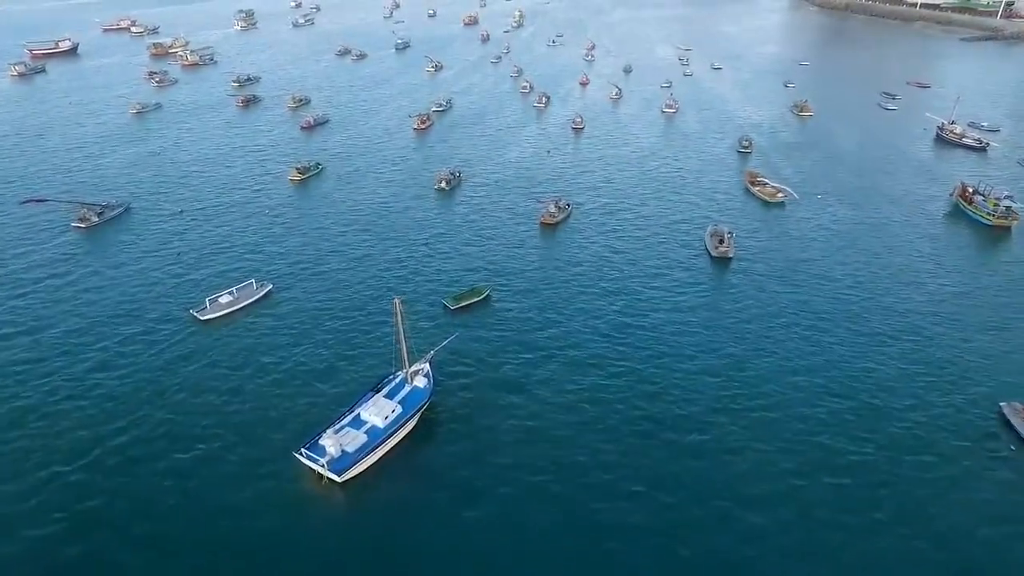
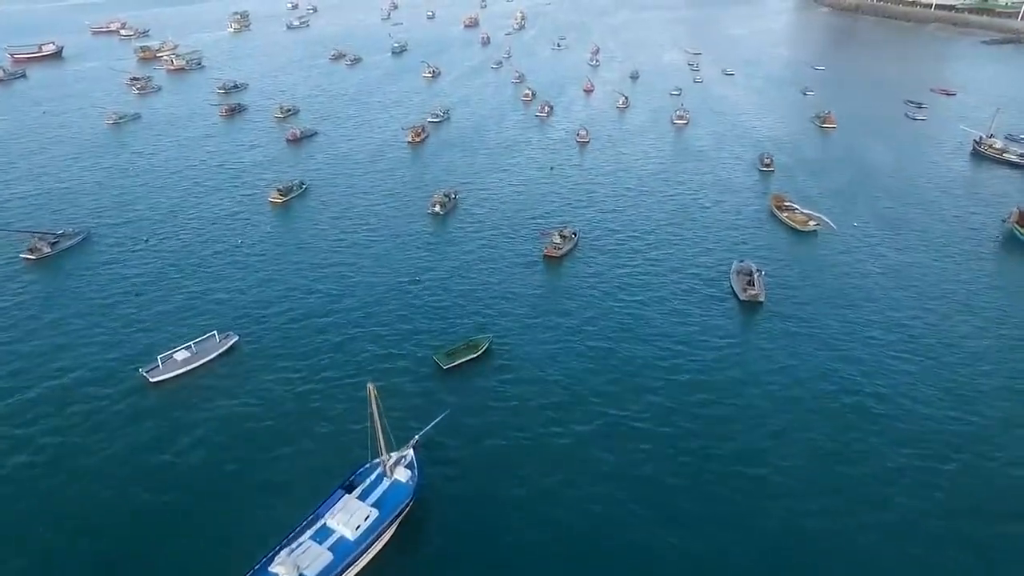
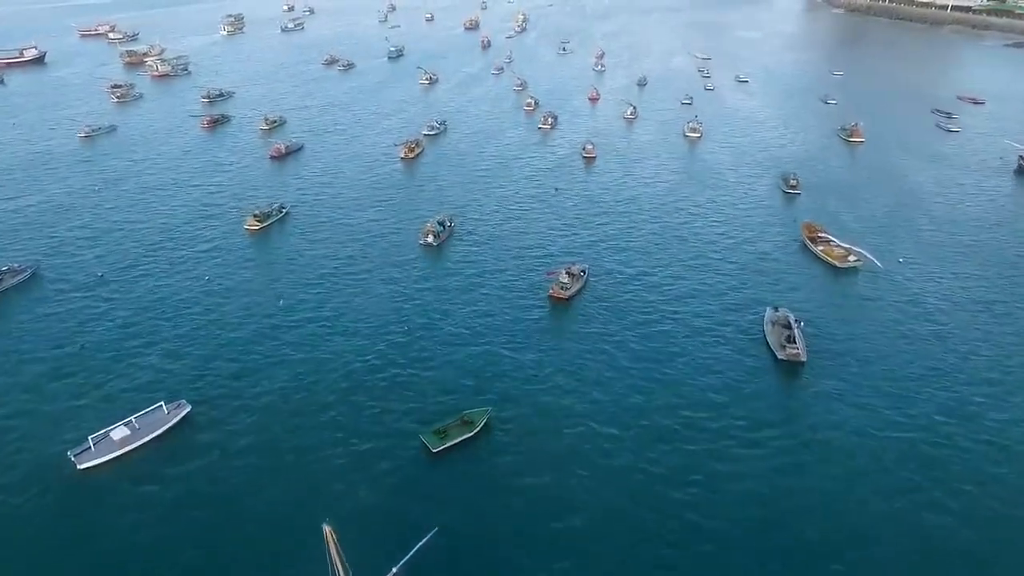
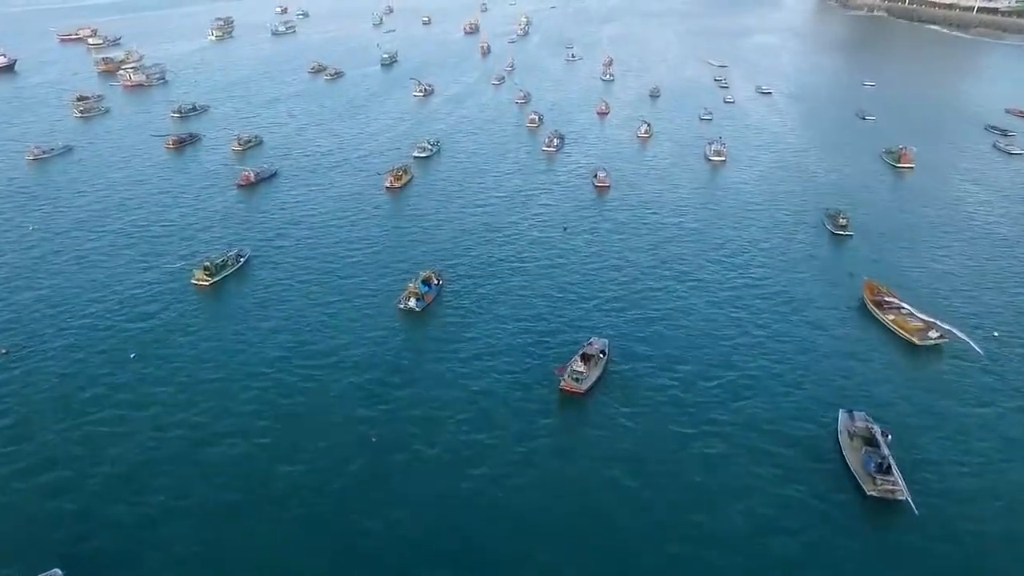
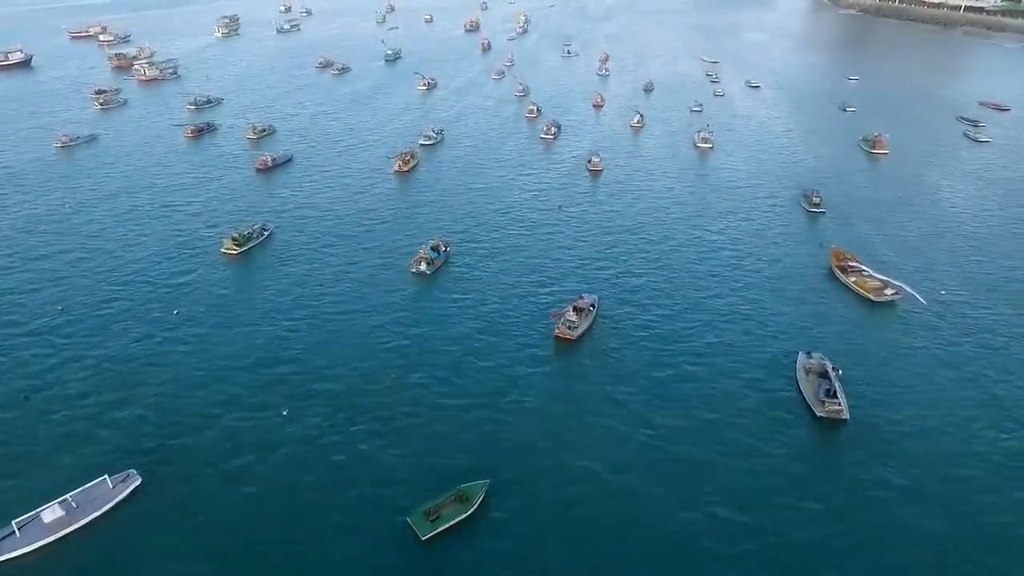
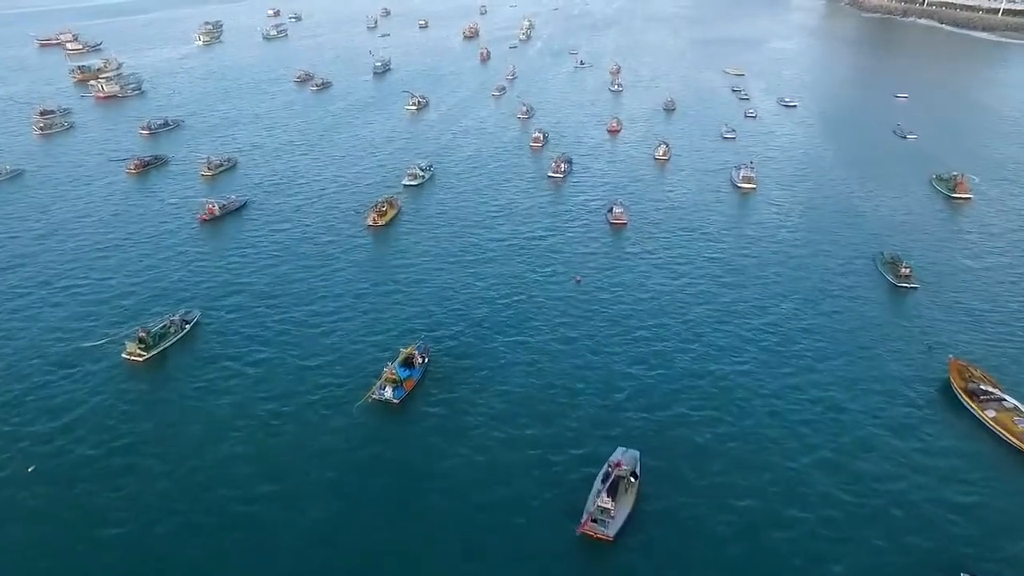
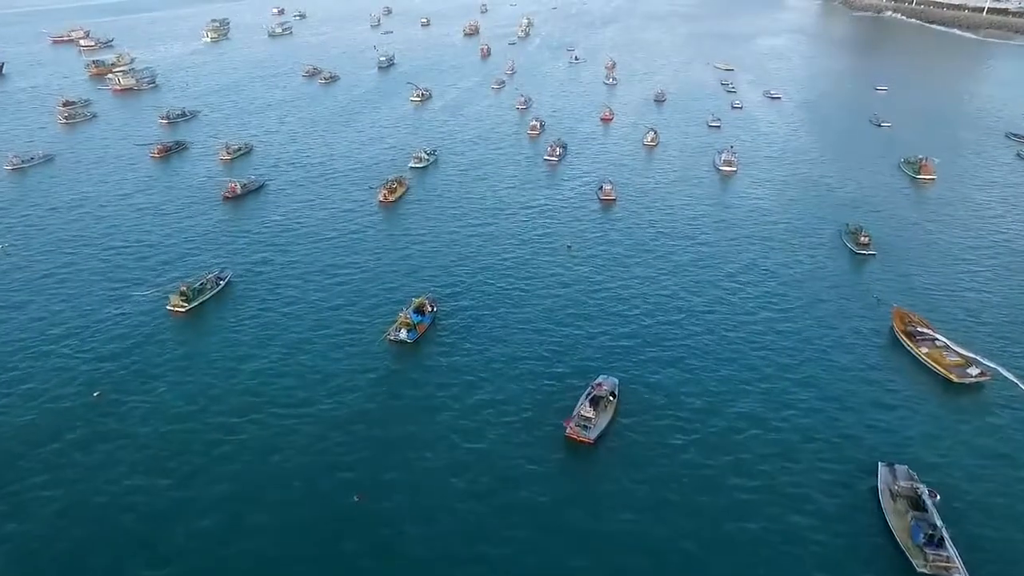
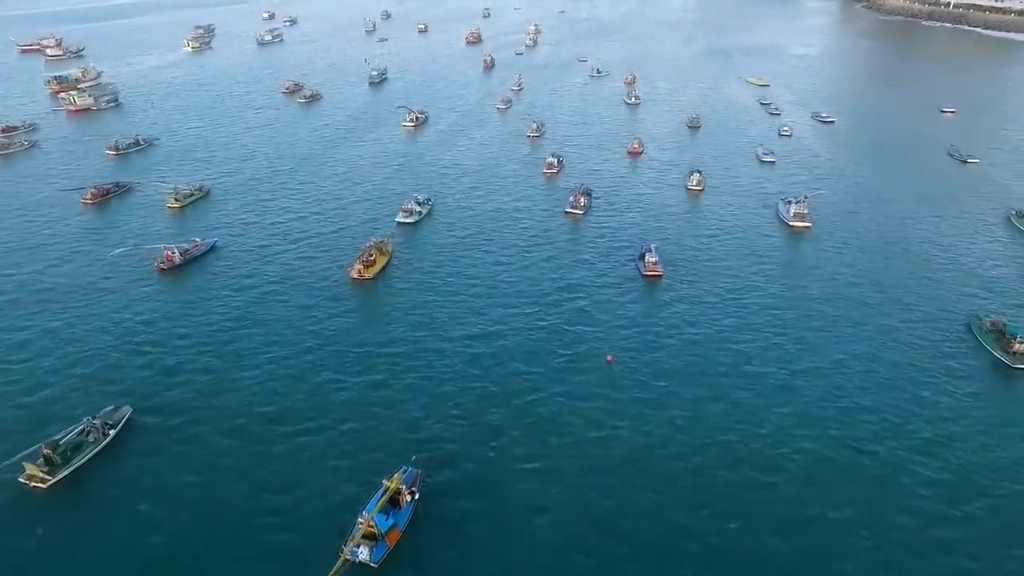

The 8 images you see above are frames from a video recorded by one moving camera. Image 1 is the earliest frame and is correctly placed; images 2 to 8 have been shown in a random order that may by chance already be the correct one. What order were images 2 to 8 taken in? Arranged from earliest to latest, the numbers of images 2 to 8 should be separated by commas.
2, 3, 5, 4, 7, 6, 8
